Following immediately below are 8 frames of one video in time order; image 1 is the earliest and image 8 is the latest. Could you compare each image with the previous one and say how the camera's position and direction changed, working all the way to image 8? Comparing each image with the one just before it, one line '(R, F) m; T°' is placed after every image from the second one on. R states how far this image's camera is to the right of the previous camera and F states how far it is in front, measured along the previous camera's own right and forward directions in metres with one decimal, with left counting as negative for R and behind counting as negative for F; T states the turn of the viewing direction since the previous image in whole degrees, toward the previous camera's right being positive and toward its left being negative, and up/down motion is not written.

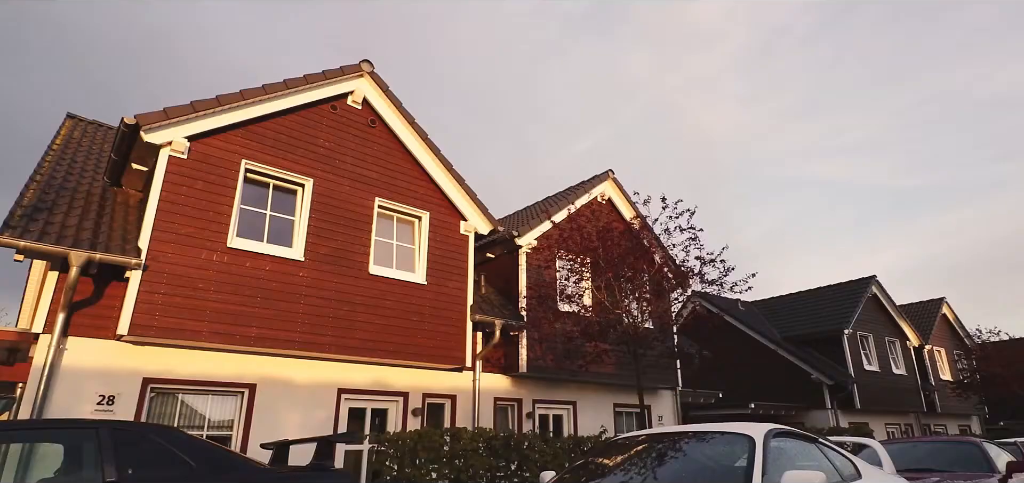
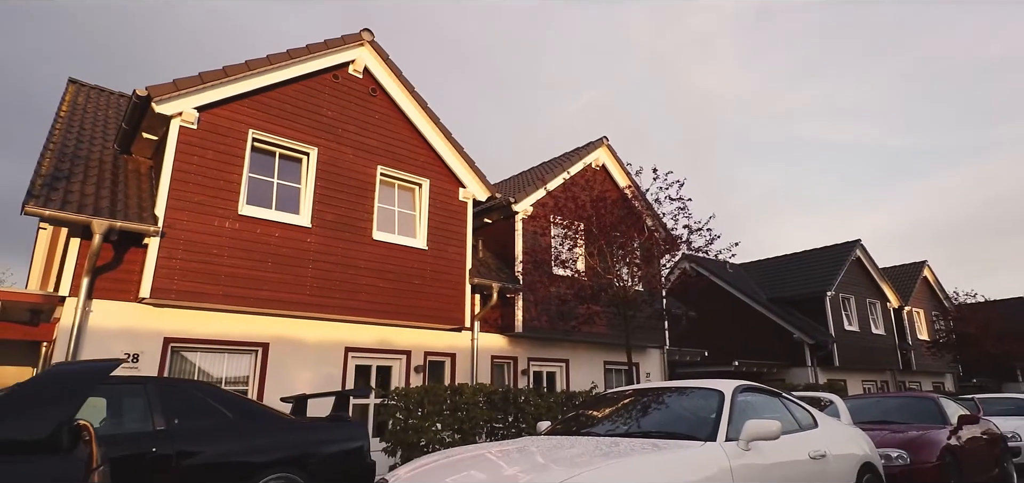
(-0.1, -0.5) m; +1°
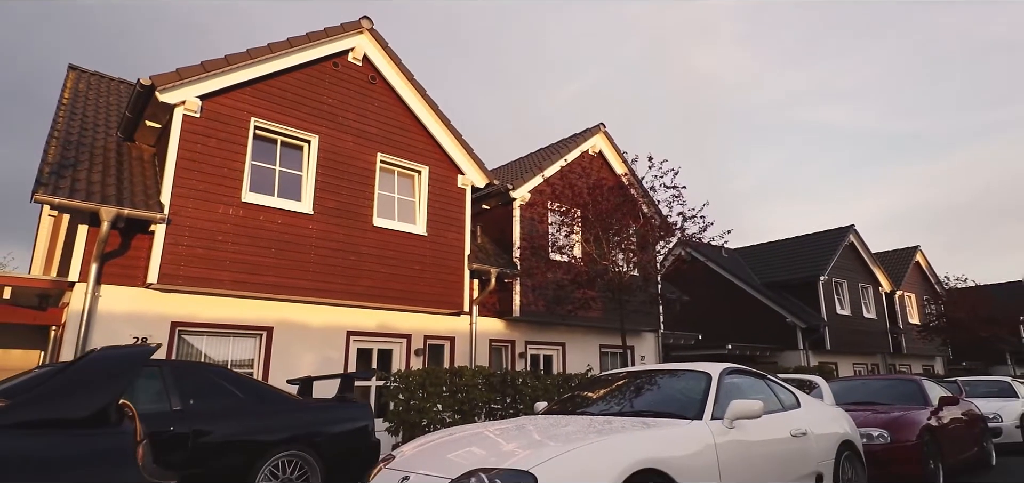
(0.0, -0.2) m; 0°
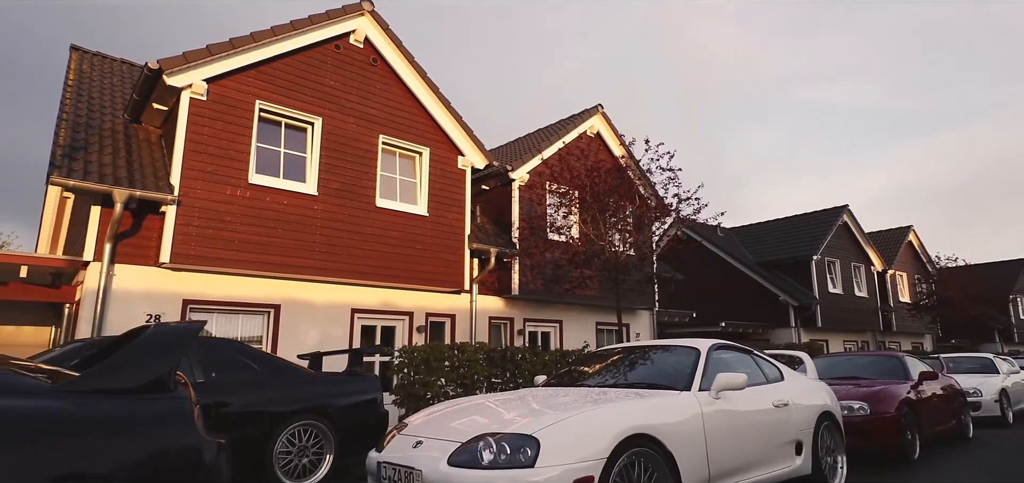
(-0.1, -0.3) m; 0°
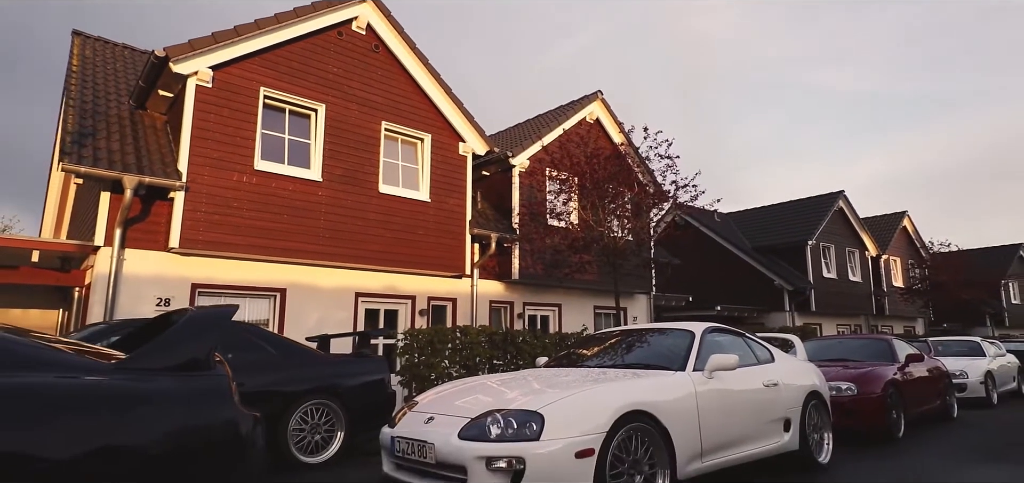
(-0.1, -0.2) m; 0°
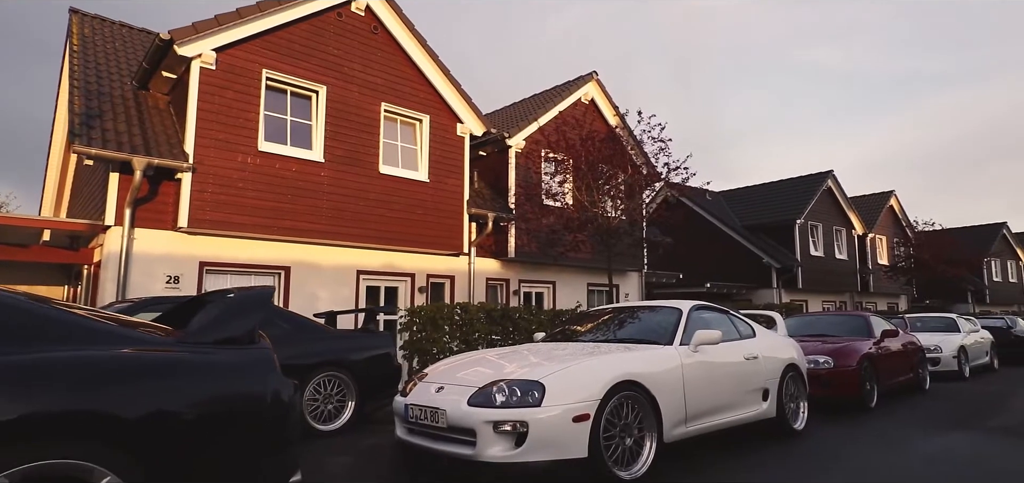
(-0.1, -0.4) m; +1°
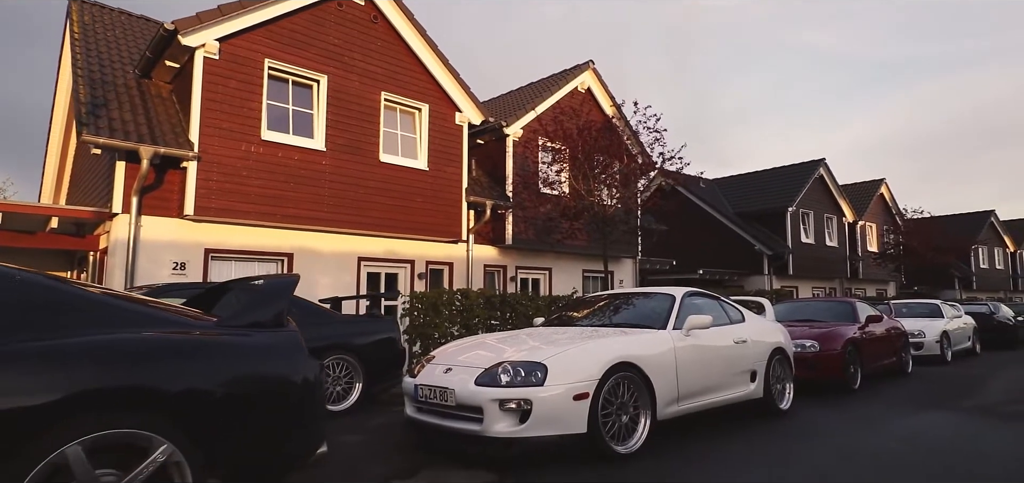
(-0.1, -0.3) m; +1°
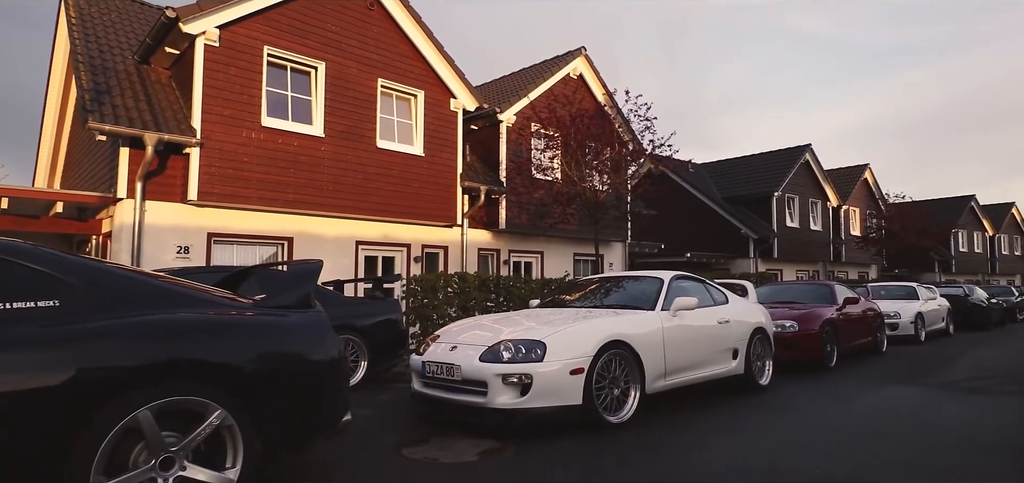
(-0.1, -0.4) m; +1°
